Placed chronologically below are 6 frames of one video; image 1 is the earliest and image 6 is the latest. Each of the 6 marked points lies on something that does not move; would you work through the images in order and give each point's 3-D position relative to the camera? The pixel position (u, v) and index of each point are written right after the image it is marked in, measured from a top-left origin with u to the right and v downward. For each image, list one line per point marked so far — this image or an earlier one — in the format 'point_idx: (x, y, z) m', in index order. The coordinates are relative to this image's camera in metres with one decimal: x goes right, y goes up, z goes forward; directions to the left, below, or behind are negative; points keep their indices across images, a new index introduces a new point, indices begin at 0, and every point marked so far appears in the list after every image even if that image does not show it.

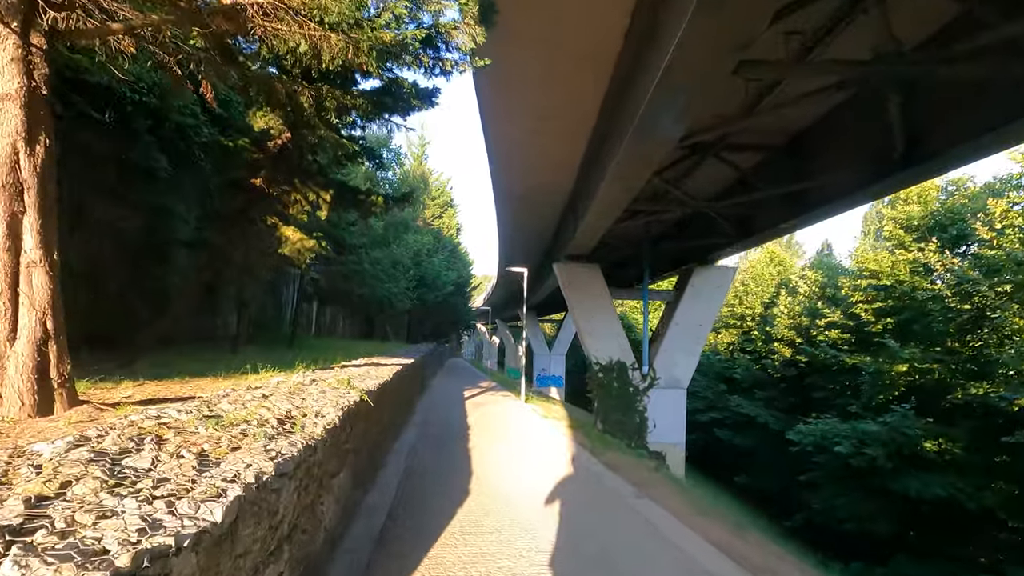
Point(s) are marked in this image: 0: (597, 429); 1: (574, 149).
0: (+2.6, -4.3, +16.6) m
1: (+1.6, +3.5, +13.6) m
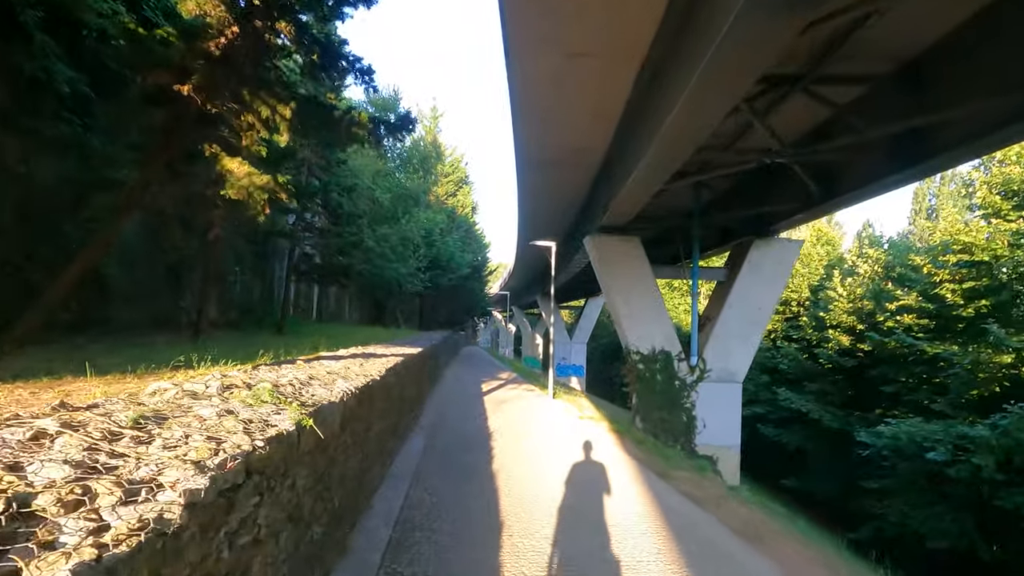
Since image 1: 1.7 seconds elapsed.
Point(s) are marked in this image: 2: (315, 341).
0: (+3.3, -3.7, +14.3) m
1: (+2.2, +4.0, +11.2) m
2: (-5.4, -1.4, +14.8) m
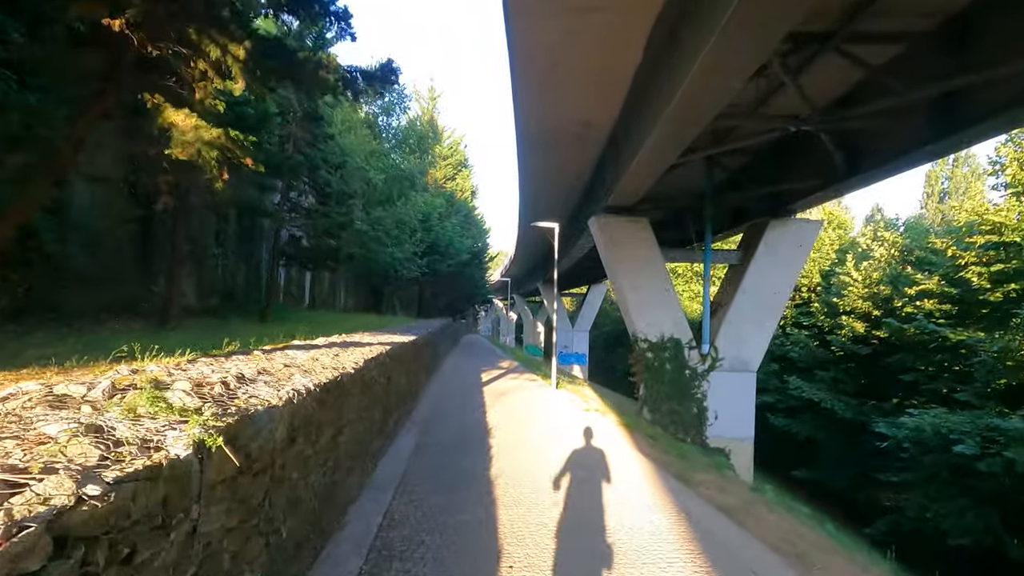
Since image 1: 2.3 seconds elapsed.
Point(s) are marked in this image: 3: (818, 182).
0: (+3.4, -3.3, +13.6) m
1: (+2.2, +4.3, +10.3) m
2: (-5.3, -1.0, +14.1) m
3: (+6.5, +2.2, +11.3) m
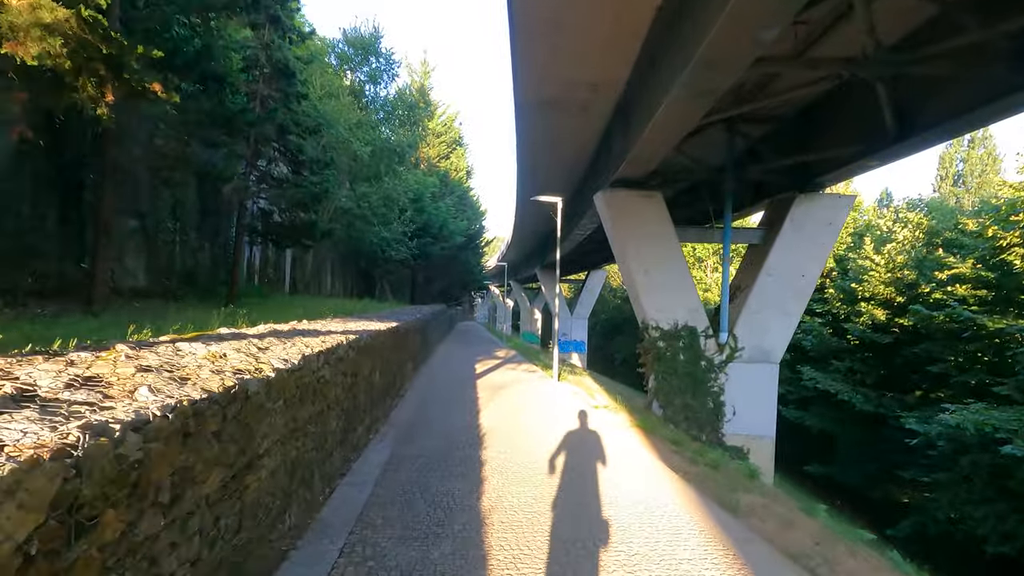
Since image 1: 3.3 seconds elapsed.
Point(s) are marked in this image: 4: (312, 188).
0: (+3.3, -2.9, +12.3) m
1: (+2.1, +4.7, +8.9) m
2: (-5.4, -0.6, +12.7) m
3: (+6.4, +2.6, +10.0) m
4: (-5.3, +2.6, +14.2) m
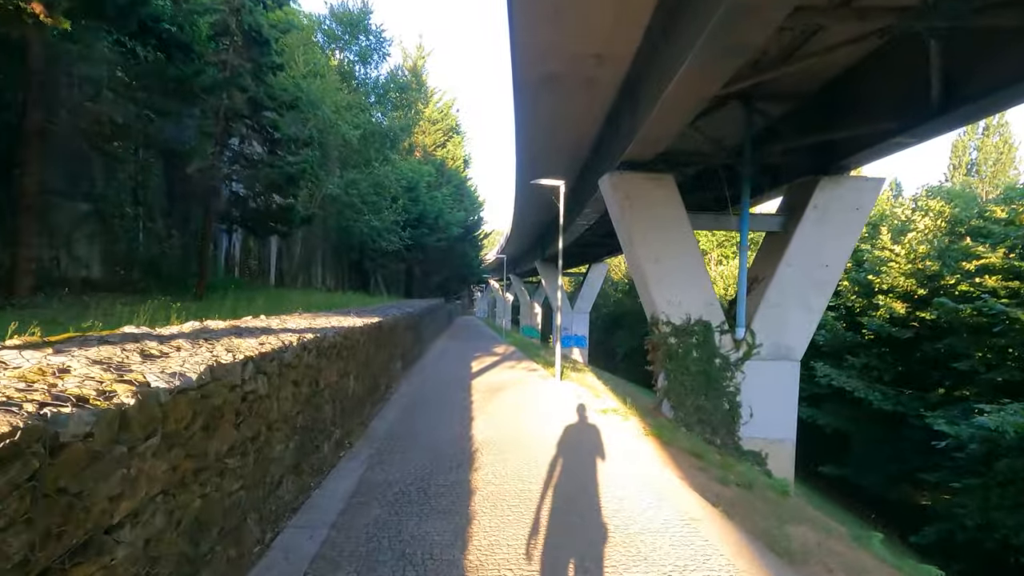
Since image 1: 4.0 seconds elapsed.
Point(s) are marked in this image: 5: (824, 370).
0: (+3.3, -2.7, +11.4) m
1: (+2.1, +4.8, +7.9) m
2: (-5.4, -0.4, +11.8) m
3: (+6.4, +2.7, +9.0) m
4: (-5.3, +2.8, +13.2) m
5: (+10.6, -2.8, +18.2) m
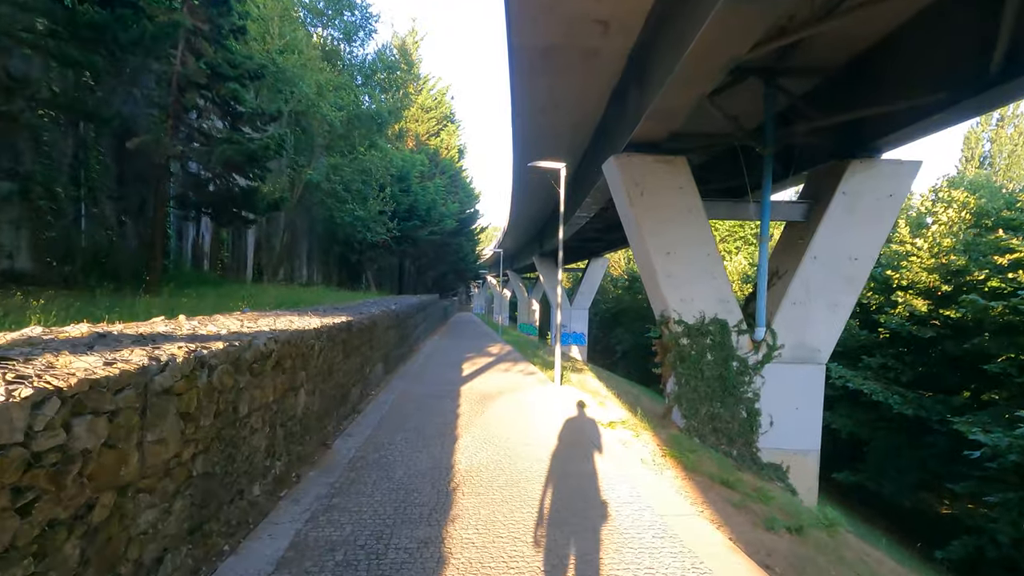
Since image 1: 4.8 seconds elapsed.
0: (+3.2, -2.6, +10.3) m
1: (+2.0, +4.9, +6.8) m
2: (-5.5, -0.3, +10.6) m
3: (+6.3, +2.8, +7.9) m
4: (-5.4, +2.9, +12.1) m
5: (+10.5, -2.7, +17.1) m
